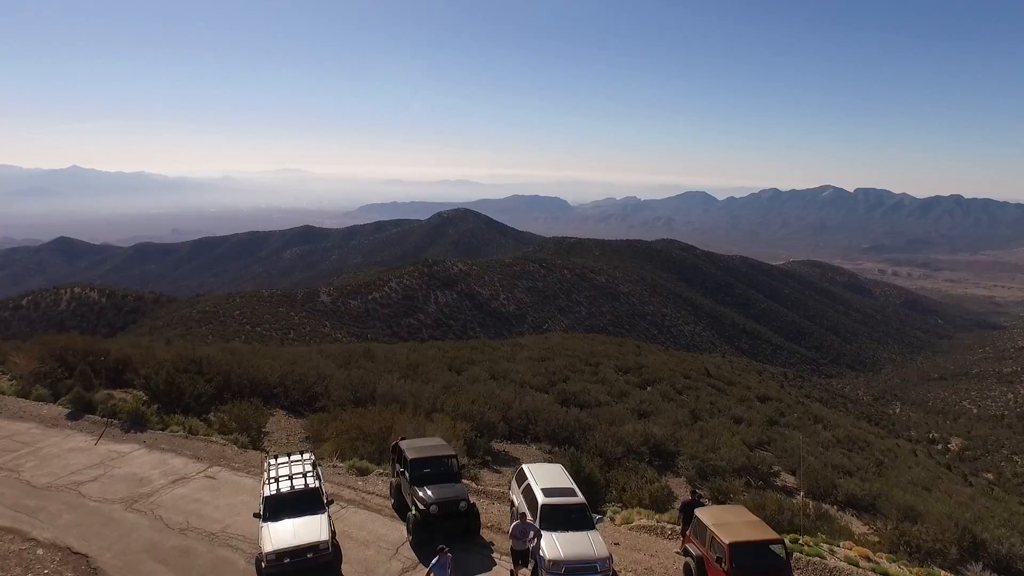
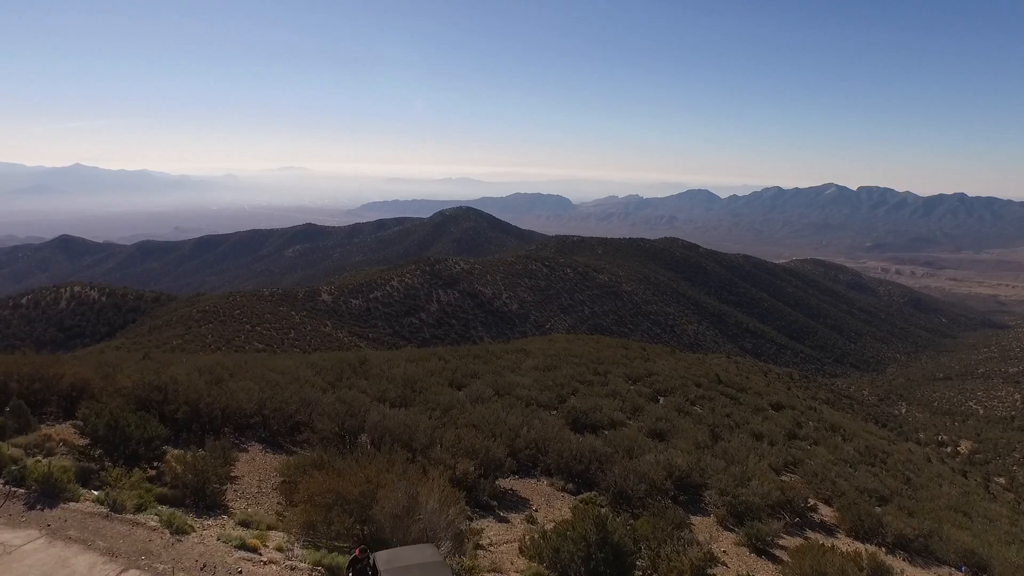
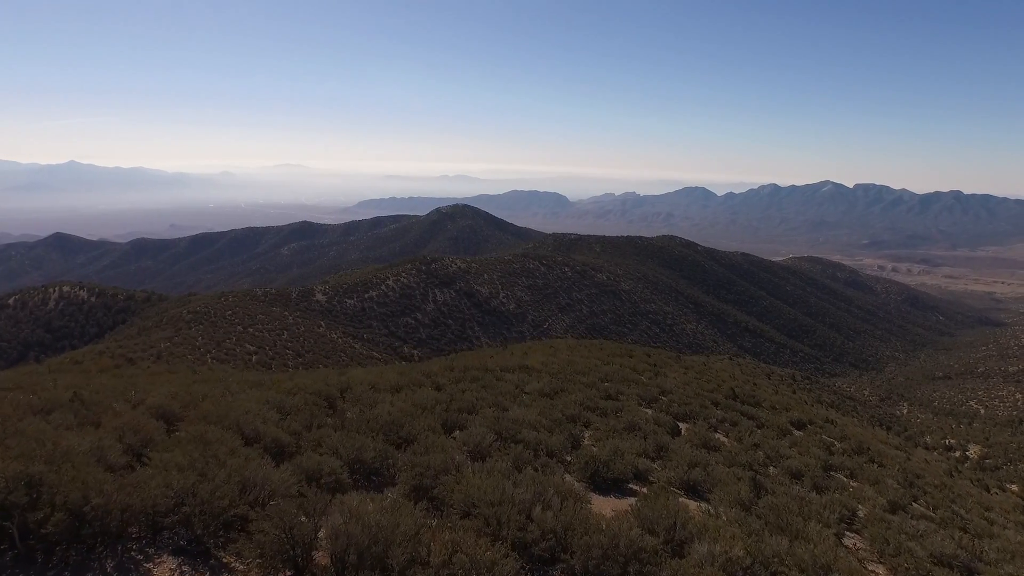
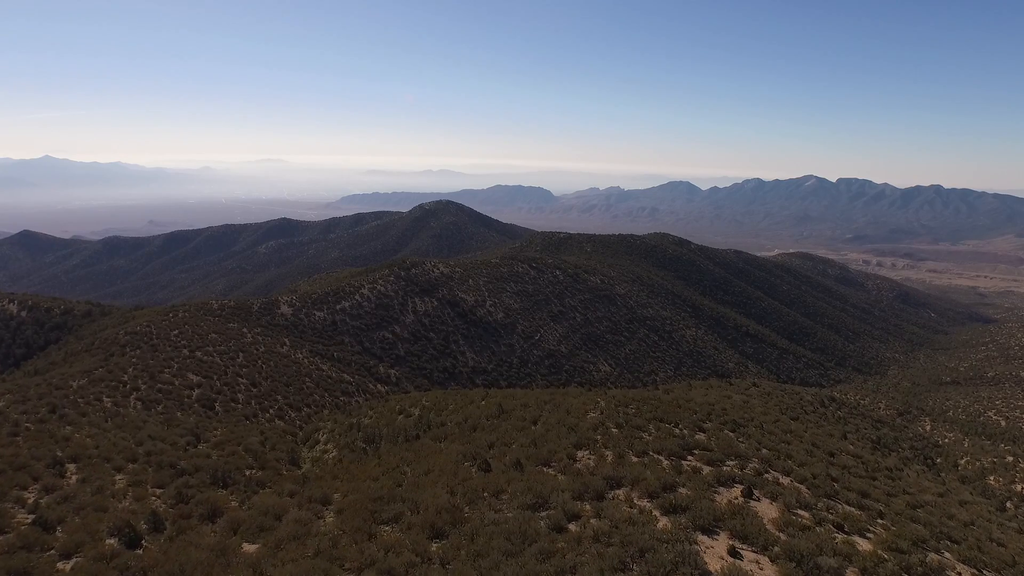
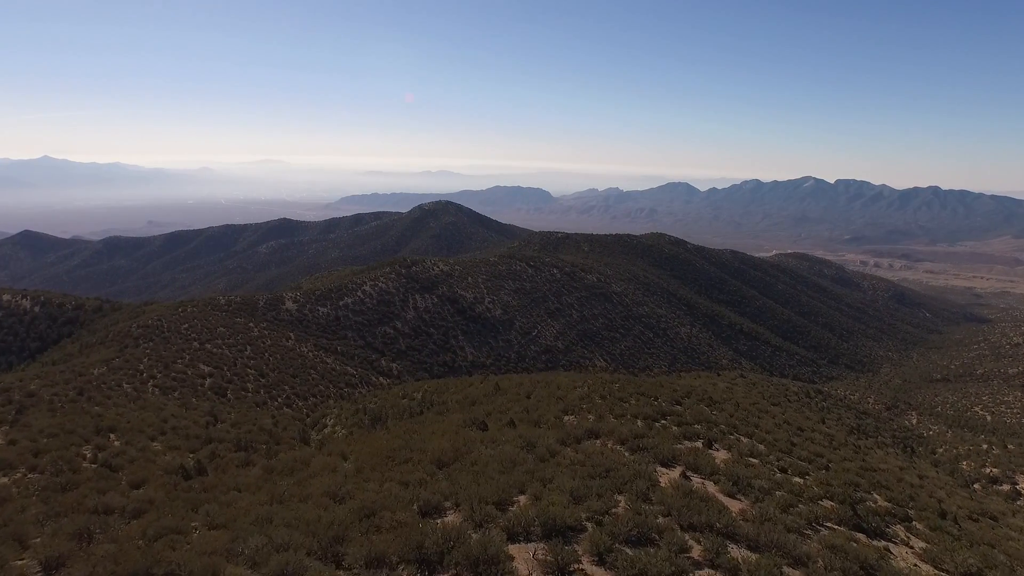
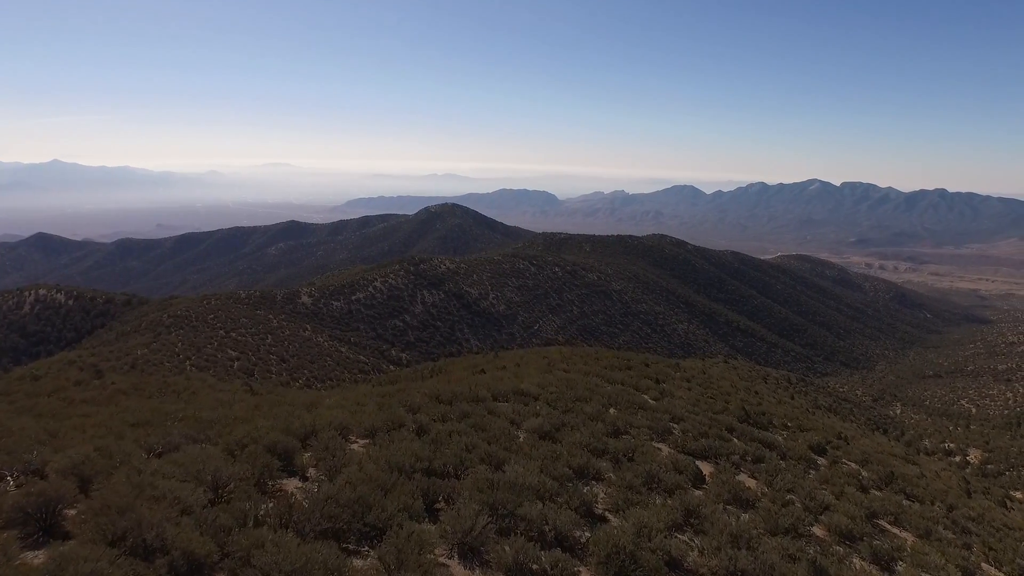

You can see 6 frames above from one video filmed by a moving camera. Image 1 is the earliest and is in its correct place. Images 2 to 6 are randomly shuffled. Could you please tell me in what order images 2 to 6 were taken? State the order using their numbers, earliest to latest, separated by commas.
2, 3, 6, 5, 4
